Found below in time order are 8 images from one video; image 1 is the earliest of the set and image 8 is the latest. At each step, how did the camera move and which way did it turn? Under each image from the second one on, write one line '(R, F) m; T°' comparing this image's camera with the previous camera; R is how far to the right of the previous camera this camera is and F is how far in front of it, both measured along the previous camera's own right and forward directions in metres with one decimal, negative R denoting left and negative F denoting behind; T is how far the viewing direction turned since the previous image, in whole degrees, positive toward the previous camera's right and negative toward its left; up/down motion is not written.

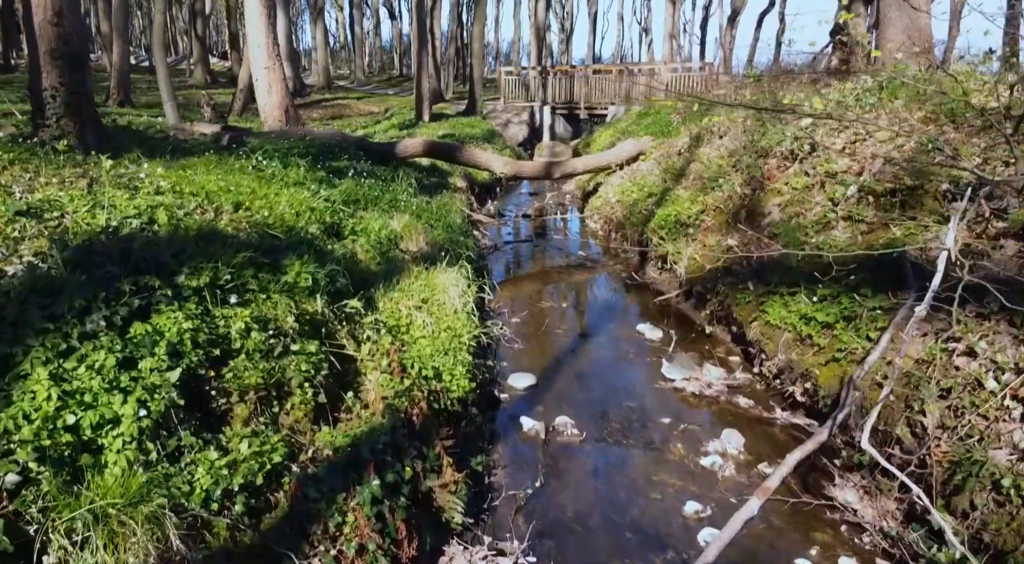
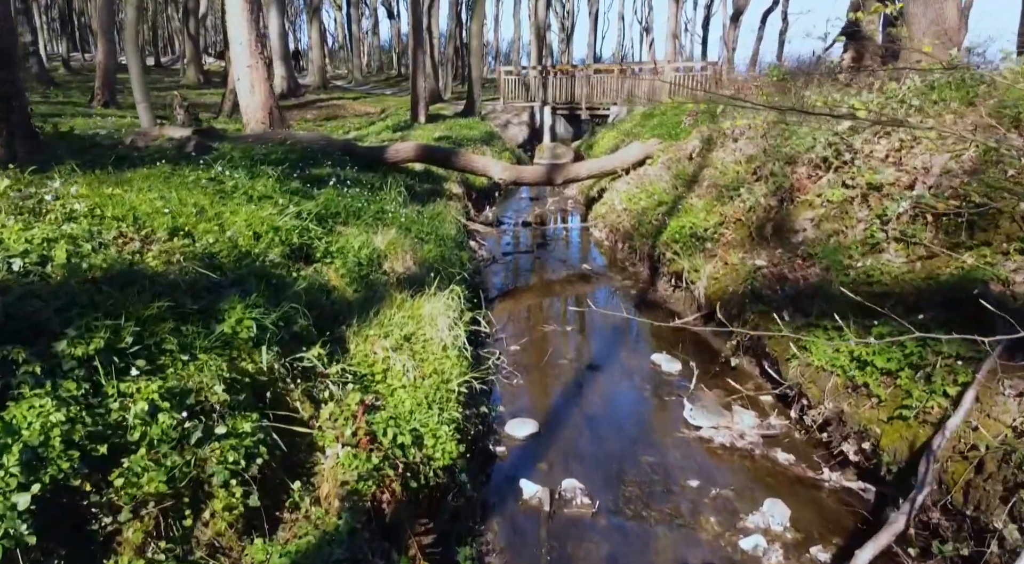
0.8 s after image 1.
(0.0, +1.1) m; 0°
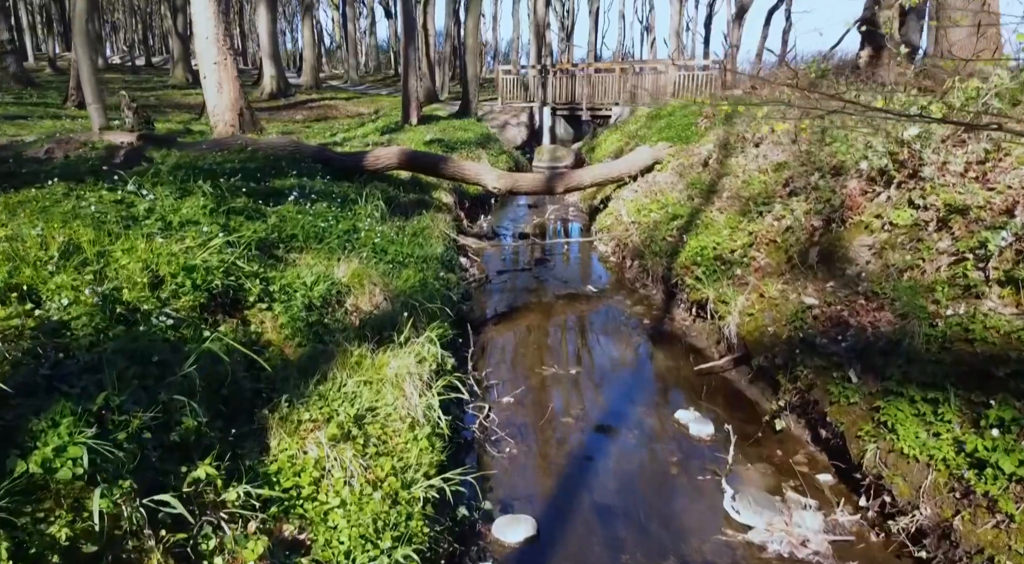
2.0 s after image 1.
(+0.1, +1.5) m; 0°
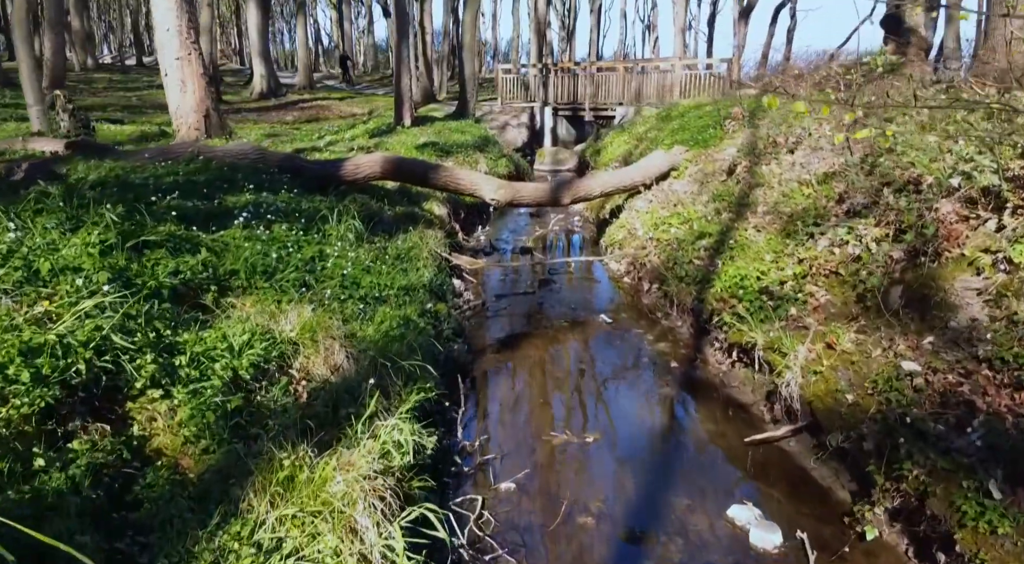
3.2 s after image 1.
(0.0, +1.6) m; 0°
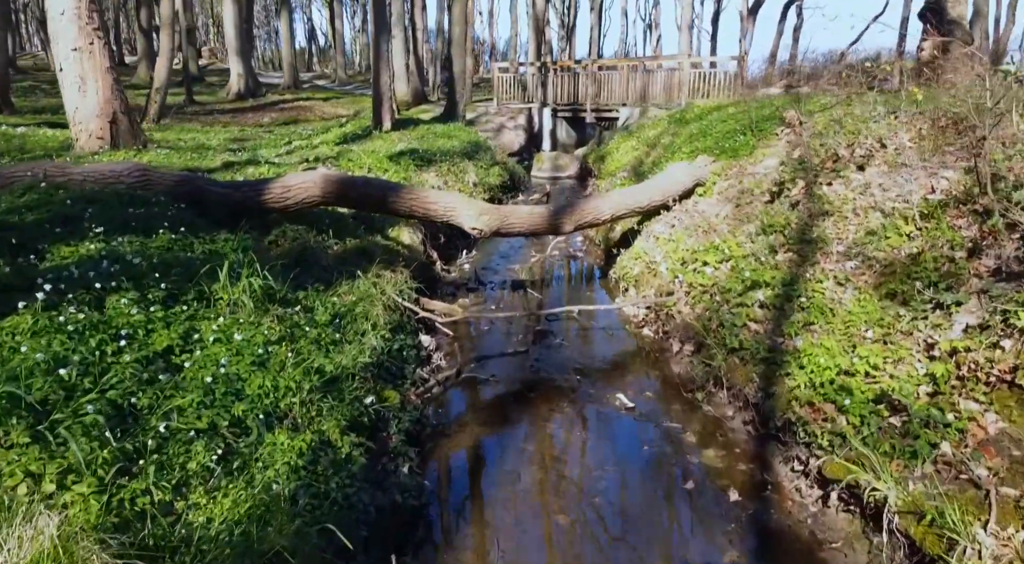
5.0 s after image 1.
(+0.2, +2.6) m; 0°
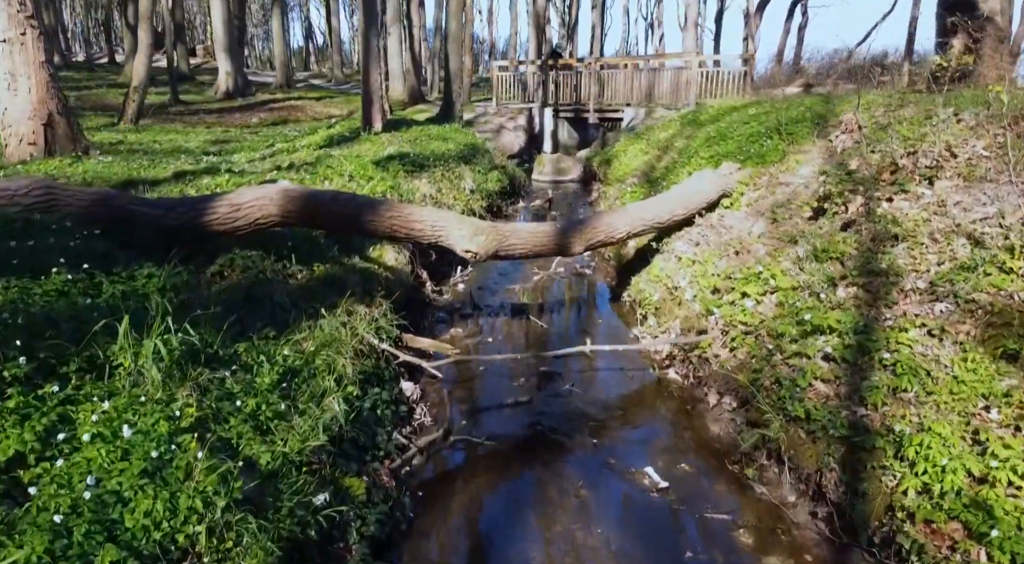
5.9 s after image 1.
(0.0, +1.4) m; 0°
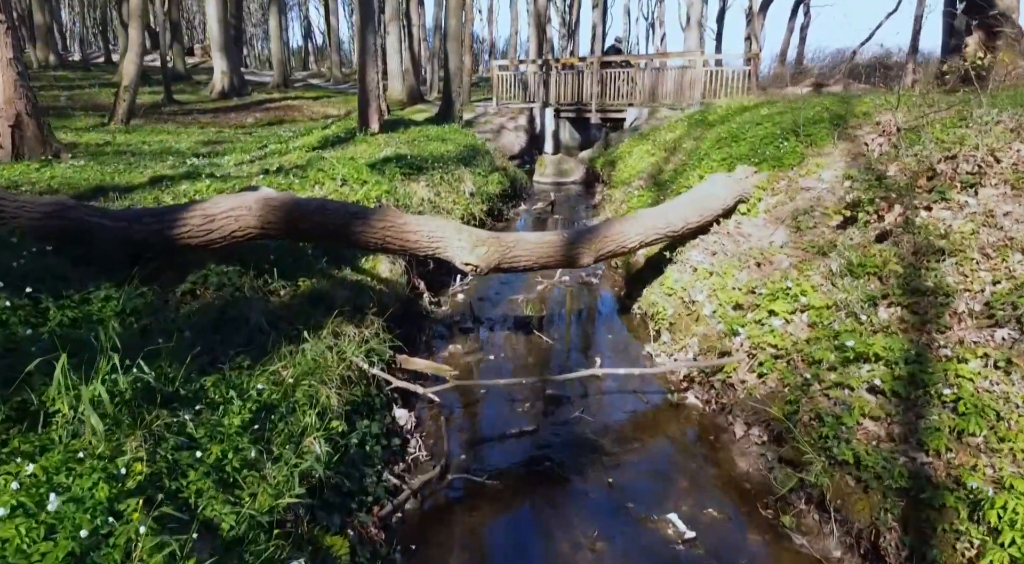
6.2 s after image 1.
(0.0, +0.6) m; 0°
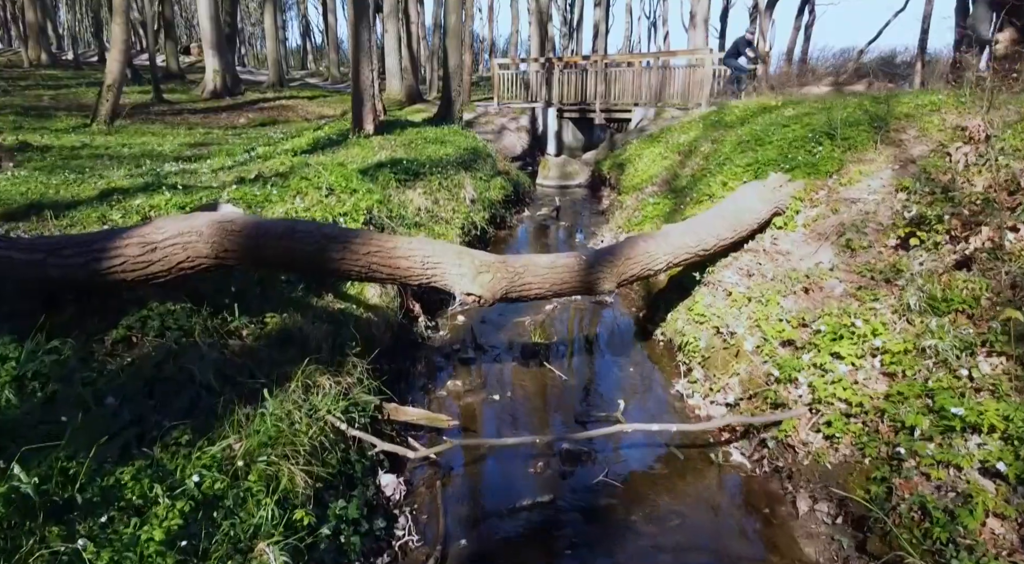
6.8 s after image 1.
(-0.1, +1.1) m; 0°
